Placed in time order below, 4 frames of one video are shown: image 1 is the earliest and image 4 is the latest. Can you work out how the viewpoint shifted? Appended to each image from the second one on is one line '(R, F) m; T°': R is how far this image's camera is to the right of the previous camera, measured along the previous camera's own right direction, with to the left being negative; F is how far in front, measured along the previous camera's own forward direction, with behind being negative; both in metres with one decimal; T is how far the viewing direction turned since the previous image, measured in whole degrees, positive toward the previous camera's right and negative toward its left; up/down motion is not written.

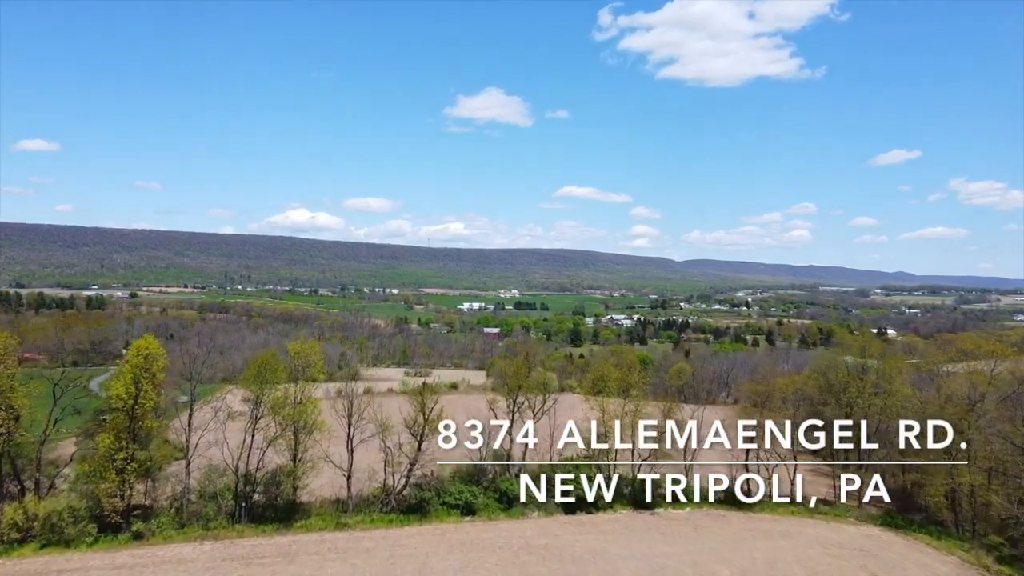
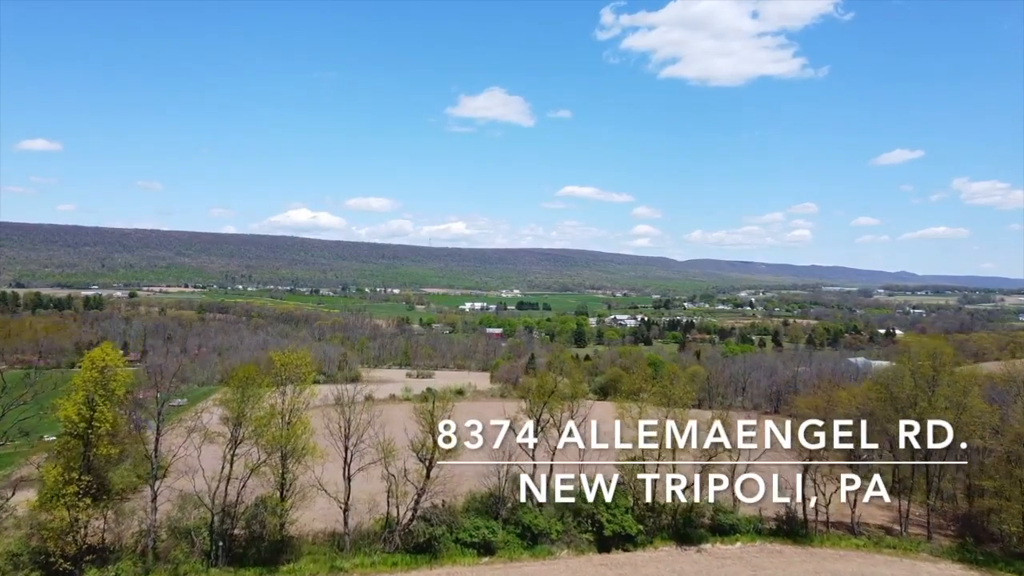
(-0.4, +2.0) m; 0°
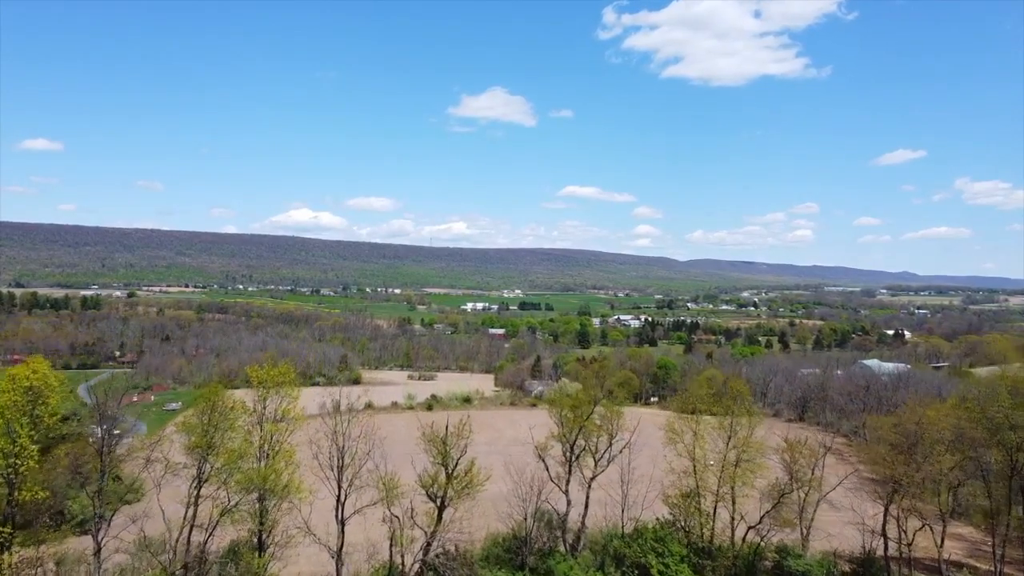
(-0.5, +2.2) m; 0°
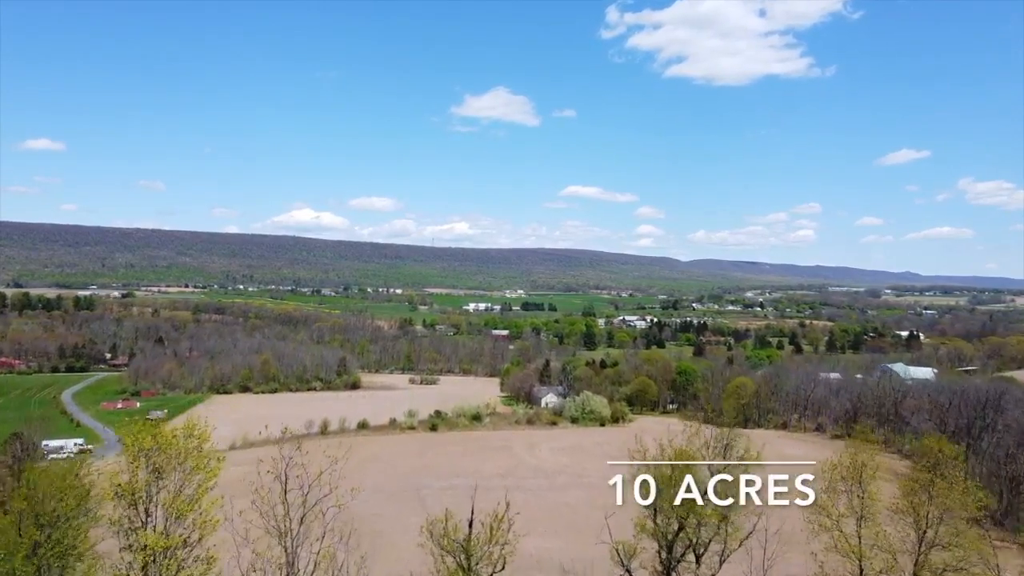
(-0.6, +3.9) m; 0°
